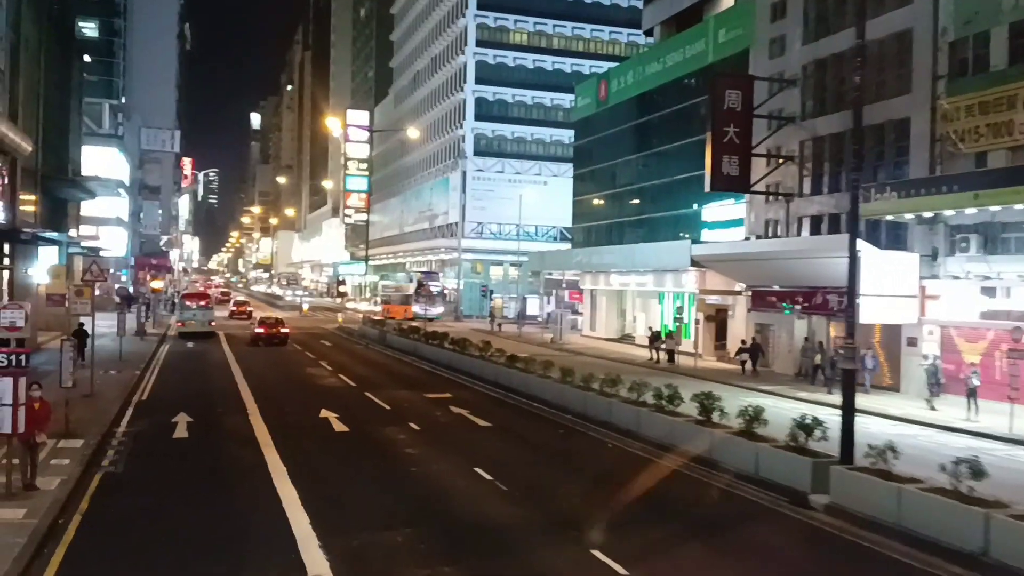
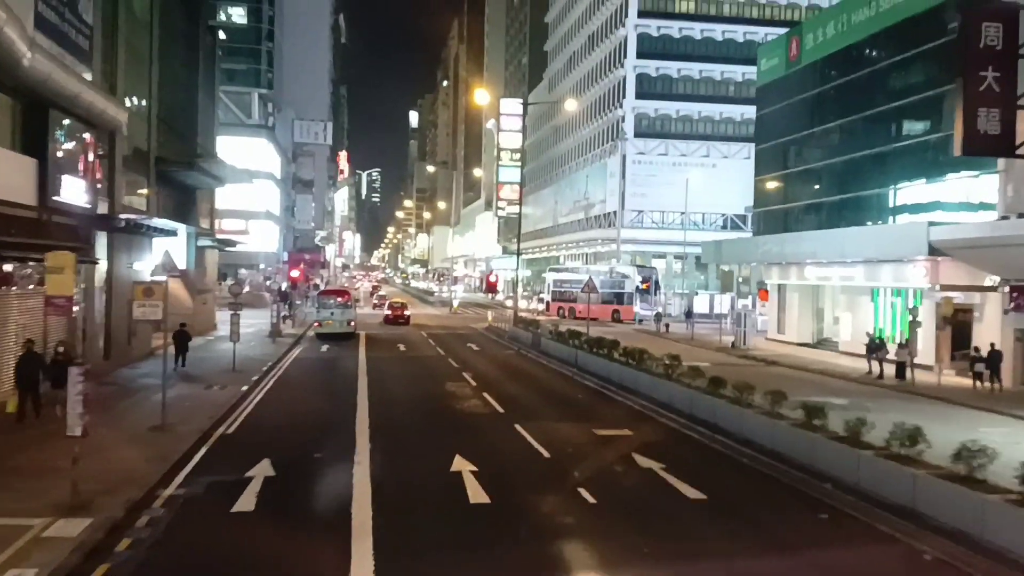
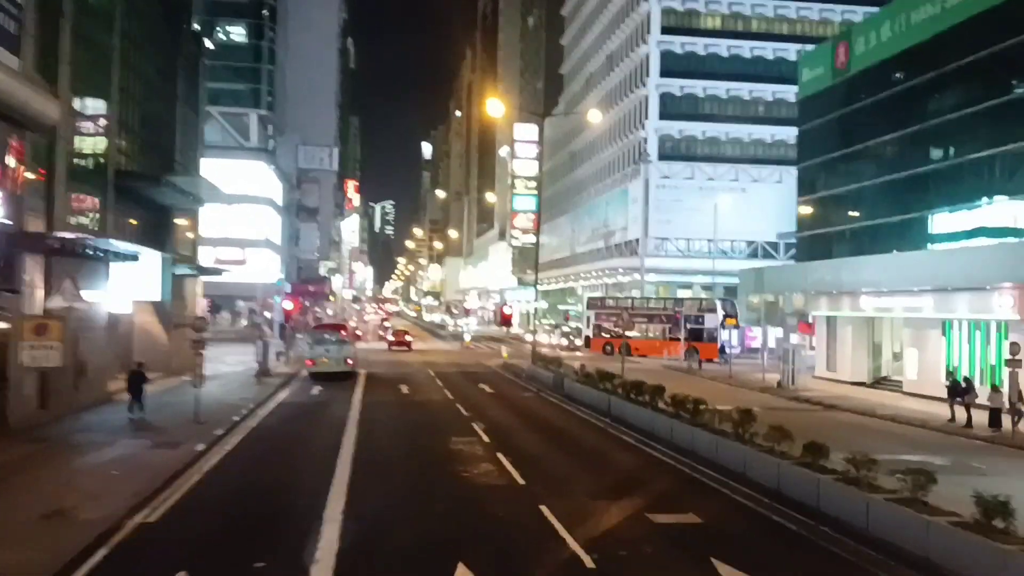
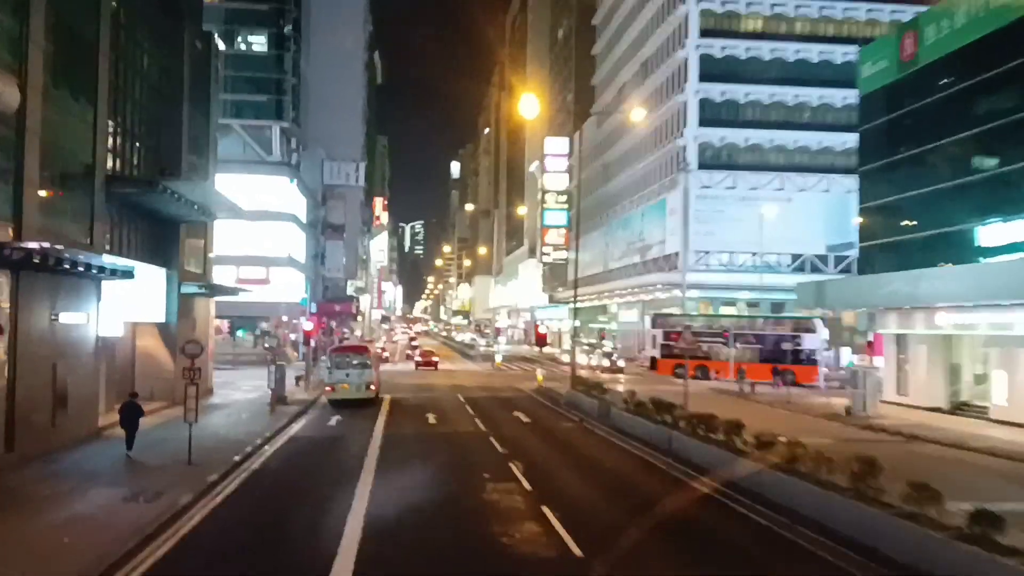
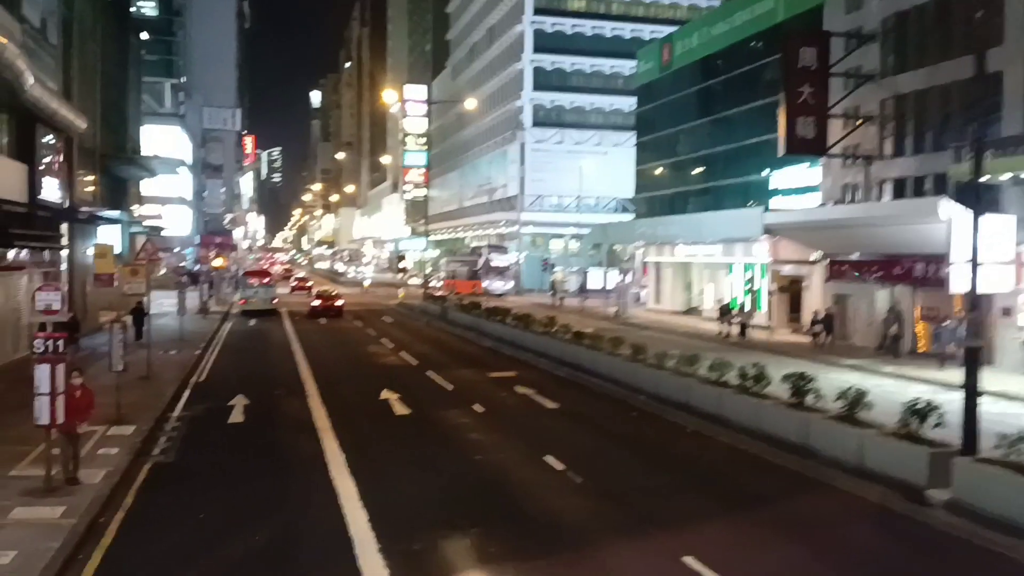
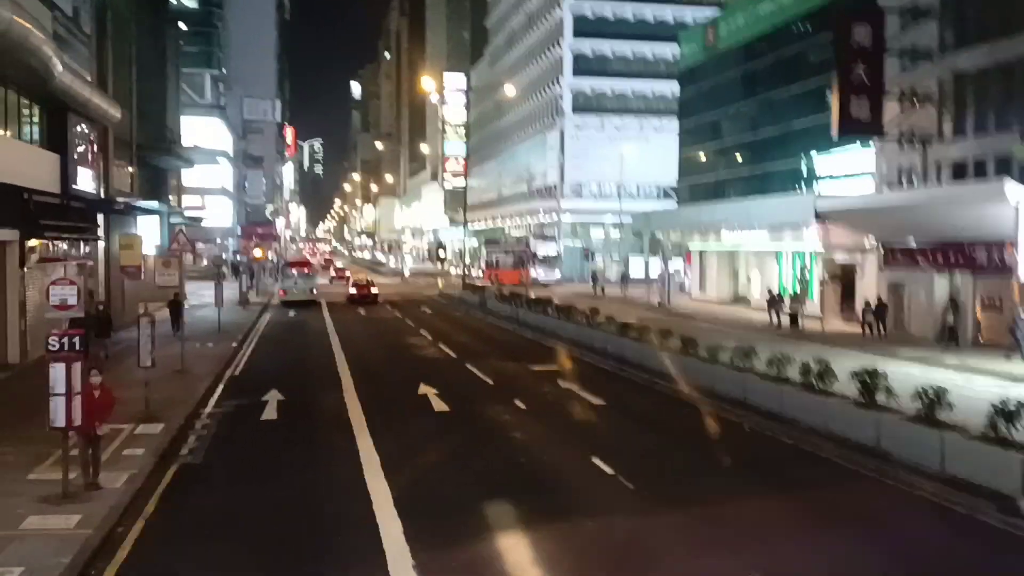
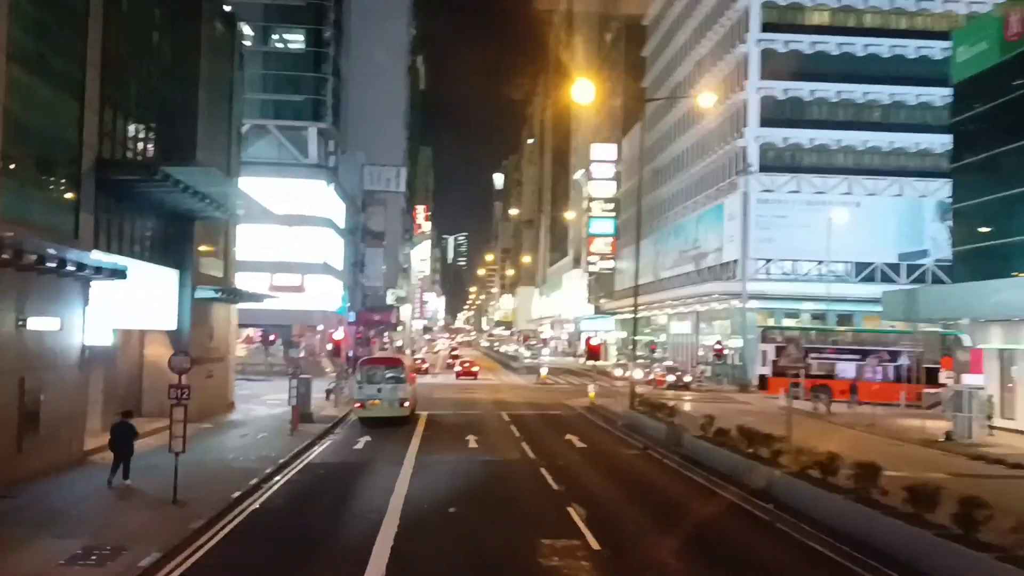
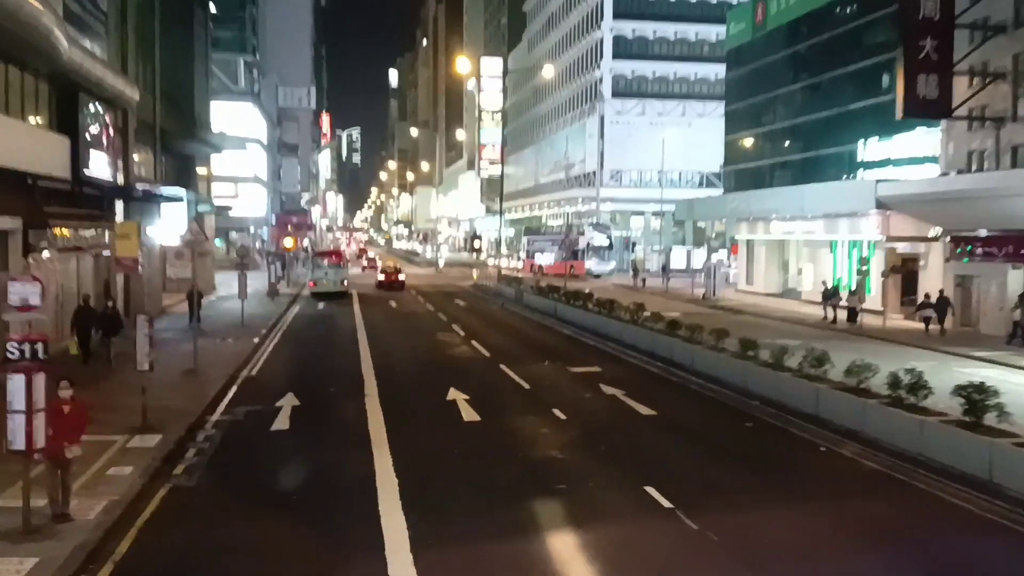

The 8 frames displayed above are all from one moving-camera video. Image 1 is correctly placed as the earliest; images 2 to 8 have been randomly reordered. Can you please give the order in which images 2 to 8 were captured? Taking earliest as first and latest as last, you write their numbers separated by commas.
5, 6, 8, 2, 3, 4, 7
